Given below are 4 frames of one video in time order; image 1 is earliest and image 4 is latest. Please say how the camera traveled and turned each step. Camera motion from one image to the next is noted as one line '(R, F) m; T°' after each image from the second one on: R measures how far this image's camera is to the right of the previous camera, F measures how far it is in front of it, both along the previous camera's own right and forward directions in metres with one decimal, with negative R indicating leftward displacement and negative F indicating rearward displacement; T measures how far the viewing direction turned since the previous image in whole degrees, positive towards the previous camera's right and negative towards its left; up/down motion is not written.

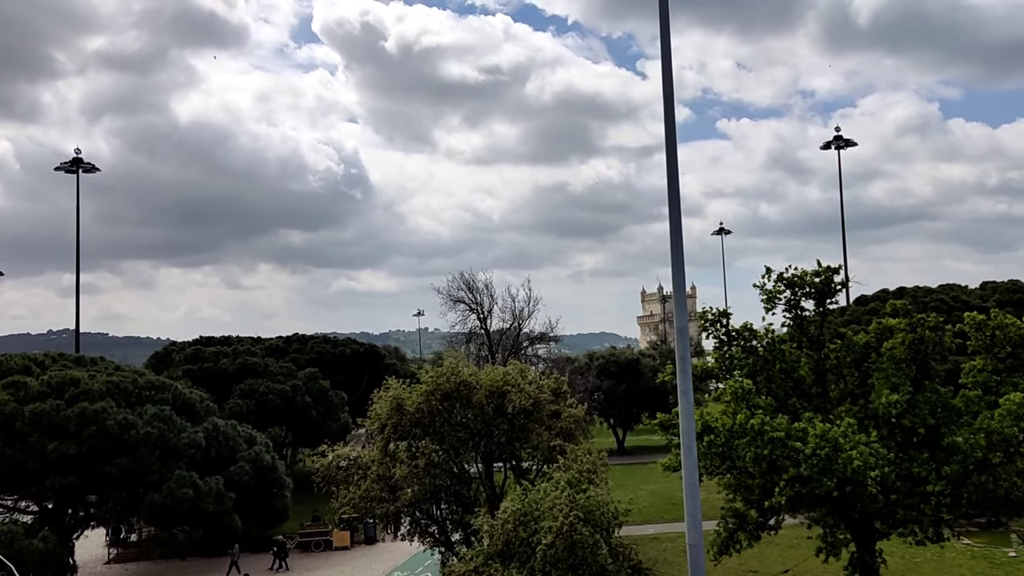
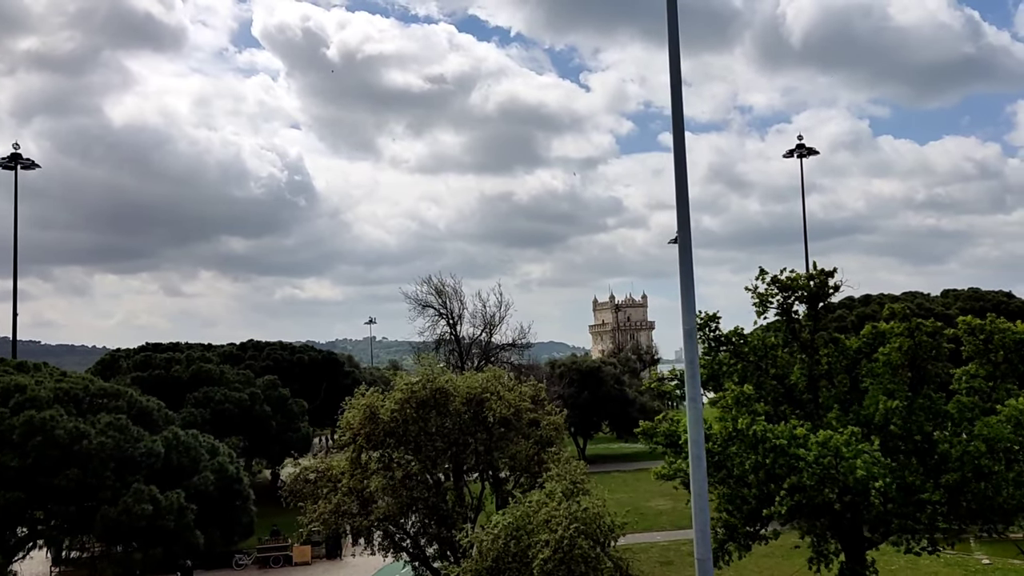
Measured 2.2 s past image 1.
(-0.6, +0.7) m; +4°
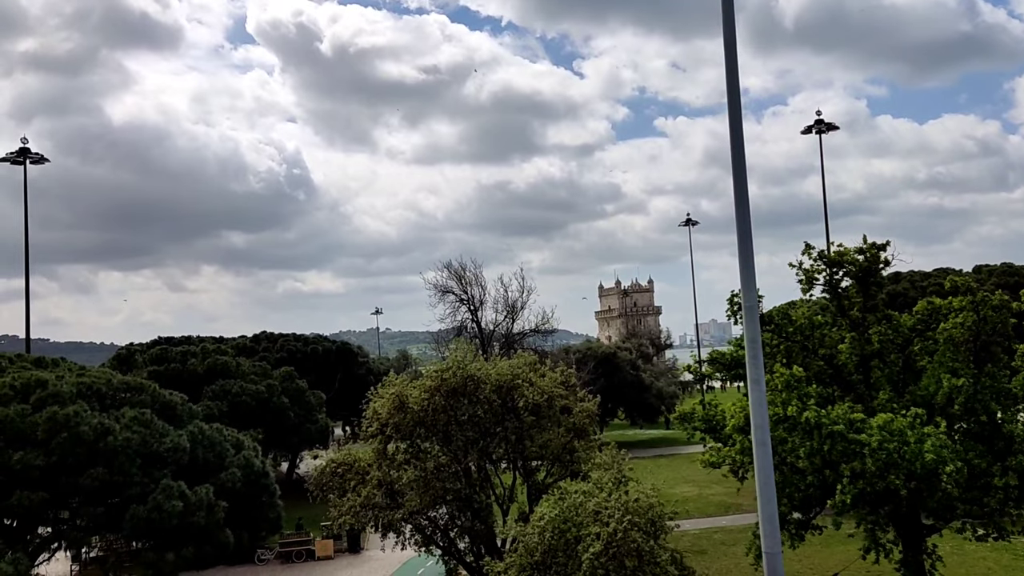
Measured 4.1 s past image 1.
(-0.5, +0.6) m; 0°
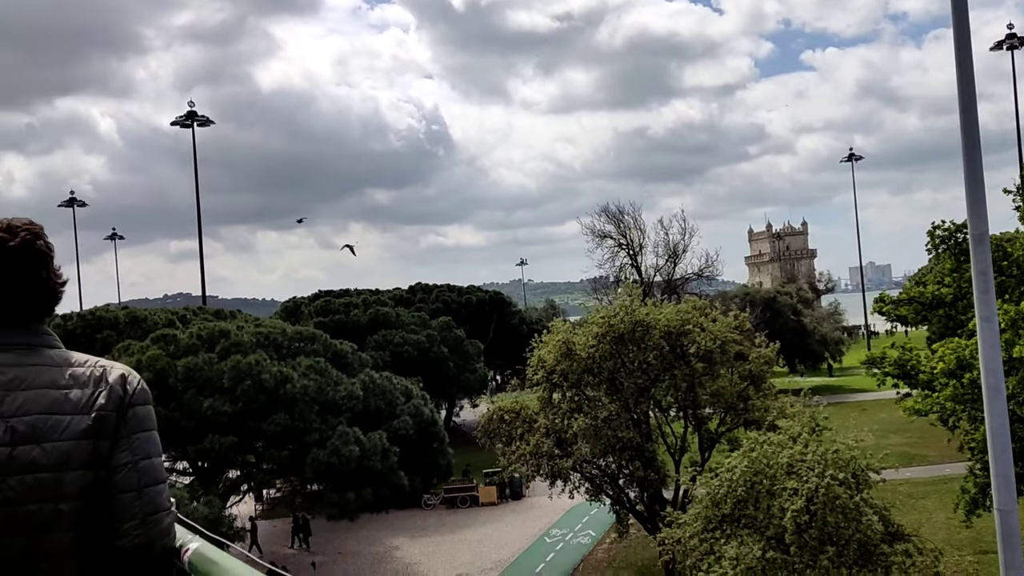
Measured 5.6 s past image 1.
(-0.5, +0.5) m; -10°
